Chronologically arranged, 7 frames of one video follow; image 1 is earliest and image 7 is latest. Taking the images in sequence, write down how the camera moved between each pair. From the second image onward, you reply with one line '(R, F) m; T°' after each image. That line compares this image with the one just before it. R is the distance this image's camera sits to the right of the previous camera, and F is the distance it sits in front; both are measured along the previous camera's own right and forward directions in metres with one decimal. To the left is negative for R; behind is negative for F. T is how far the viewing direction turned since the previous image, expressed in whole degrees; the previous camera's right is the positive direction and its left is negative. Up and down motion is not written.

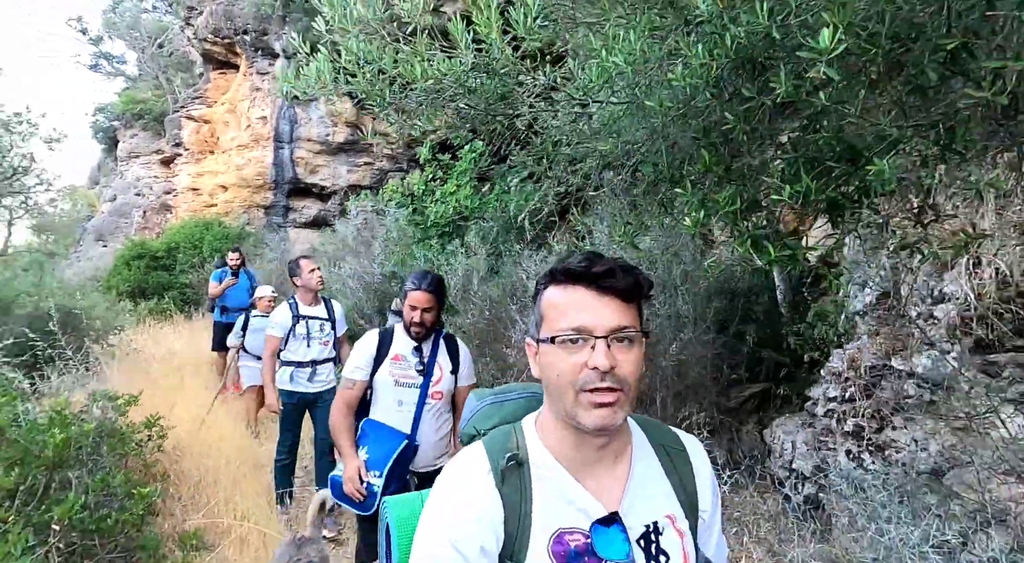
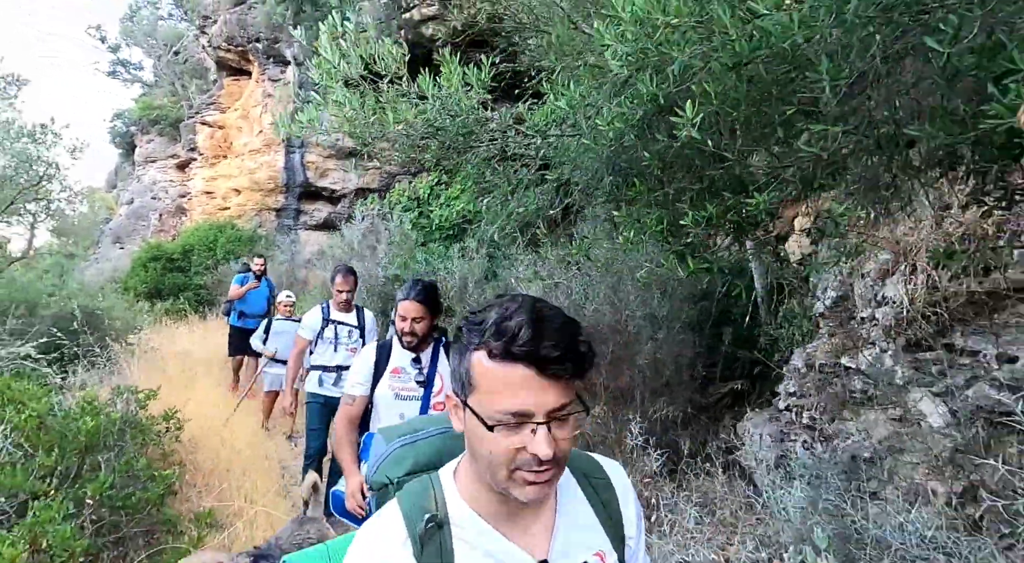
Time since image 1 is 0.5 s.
(+0.2, -0.3) m; -1°
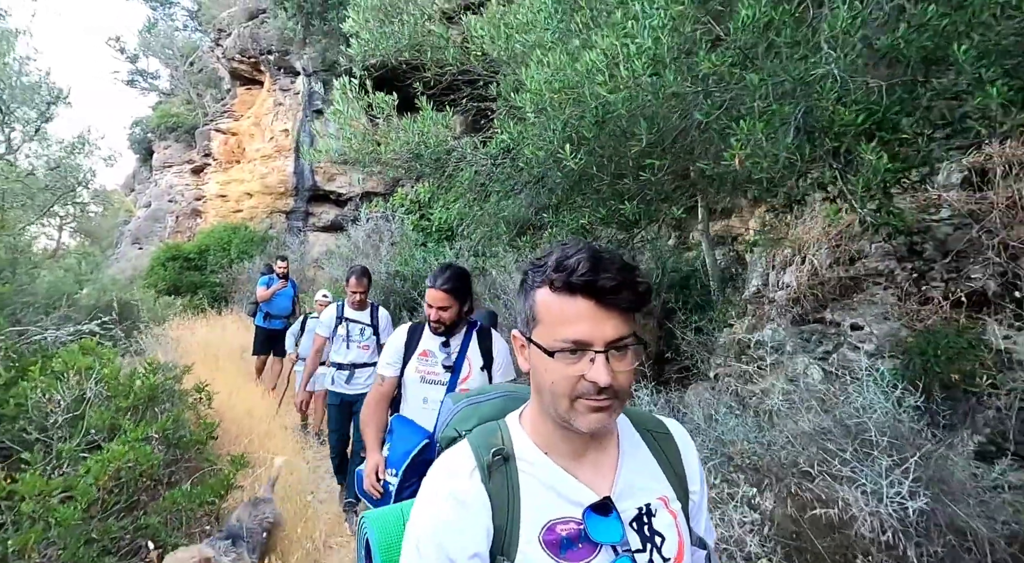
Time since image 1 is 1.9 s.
(+0.2, -0.8) m; -1°
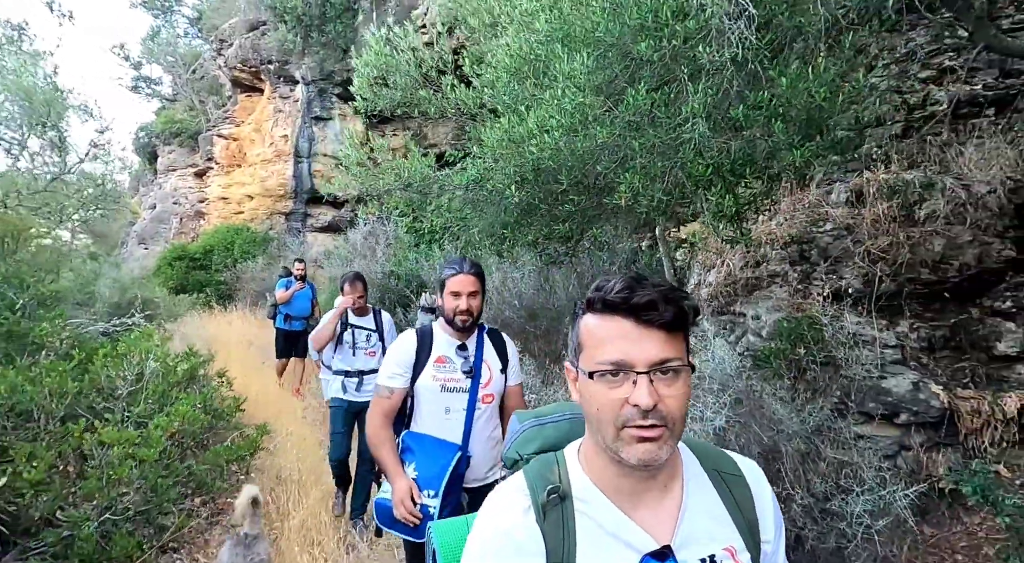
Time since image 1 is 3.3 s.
(+0.2, -0.9) m; 0°
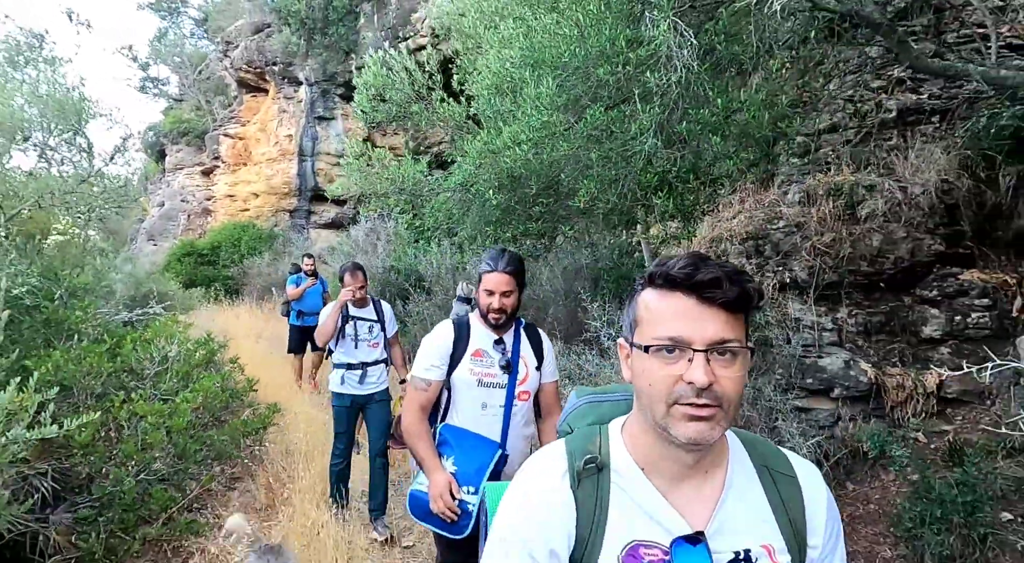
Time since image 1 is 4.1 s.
(+0.1, -0.5) m; 0°
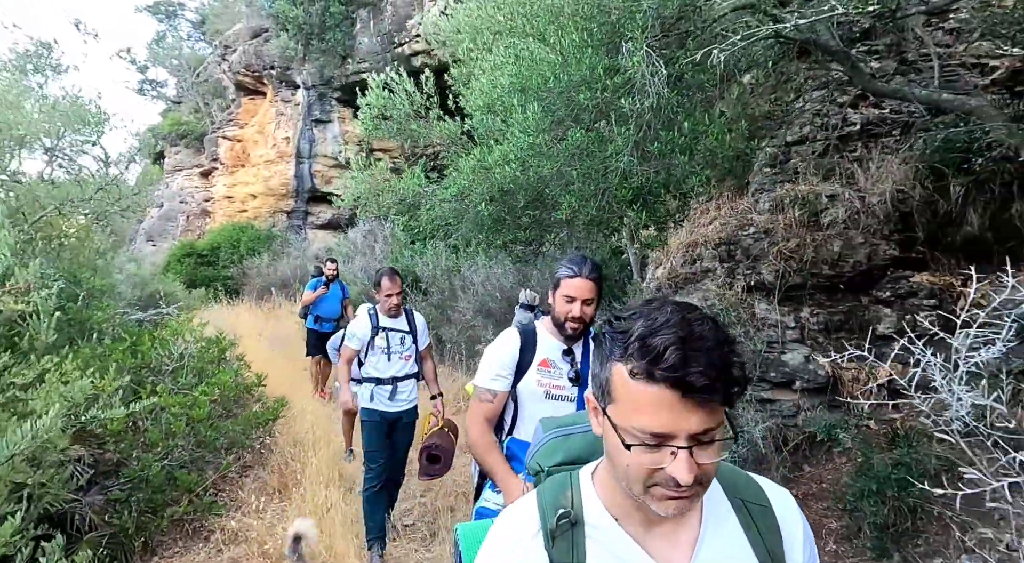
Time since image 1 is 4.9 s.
(0.0, -0.4) m; +1°
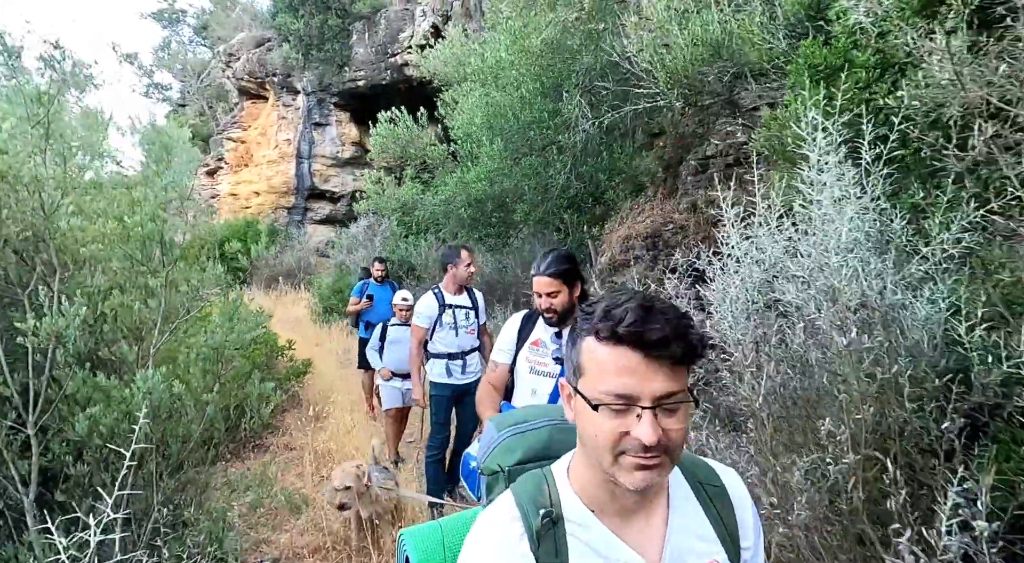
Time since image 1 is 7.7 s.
(+0.2, -1.6) m; +1°
